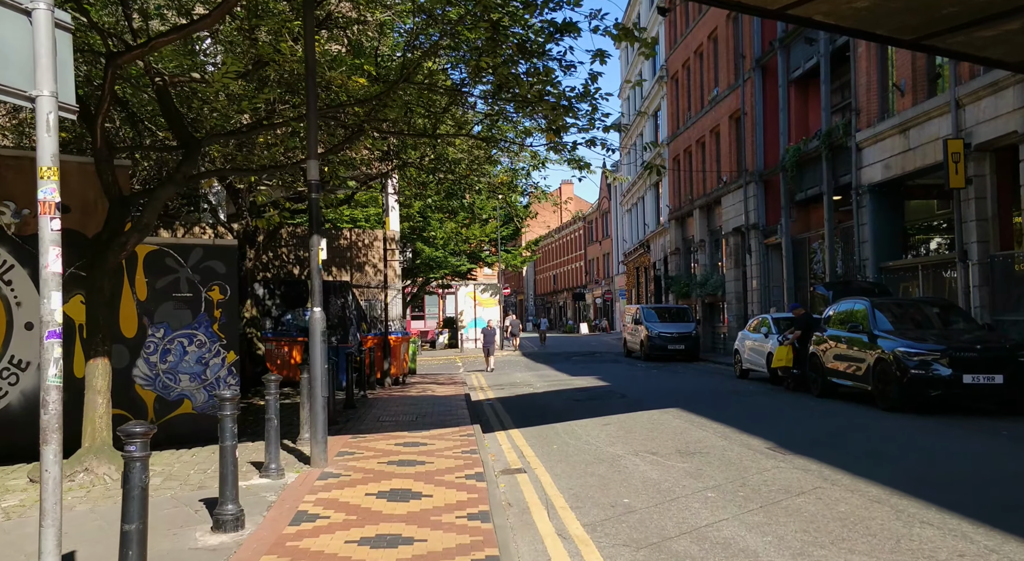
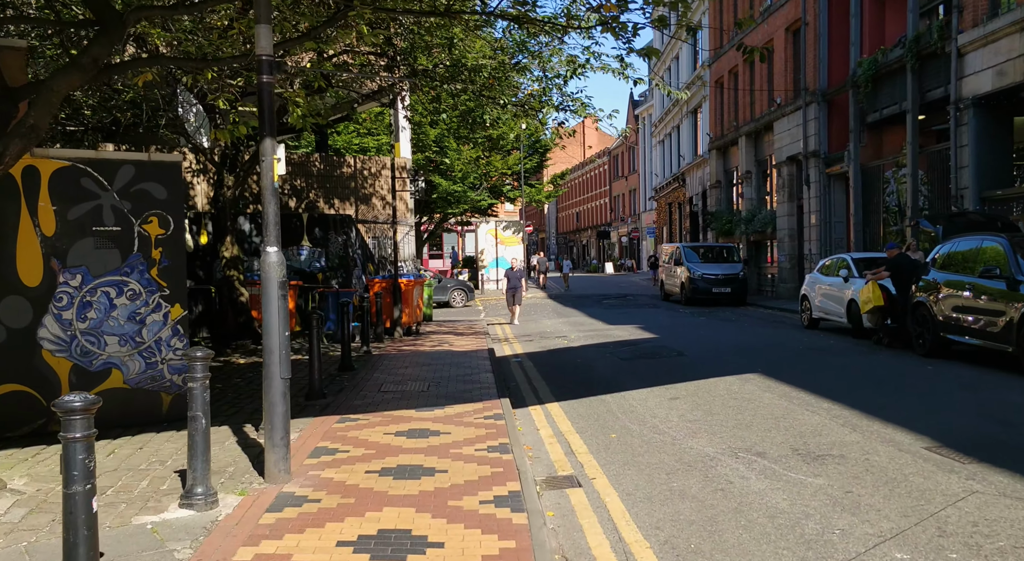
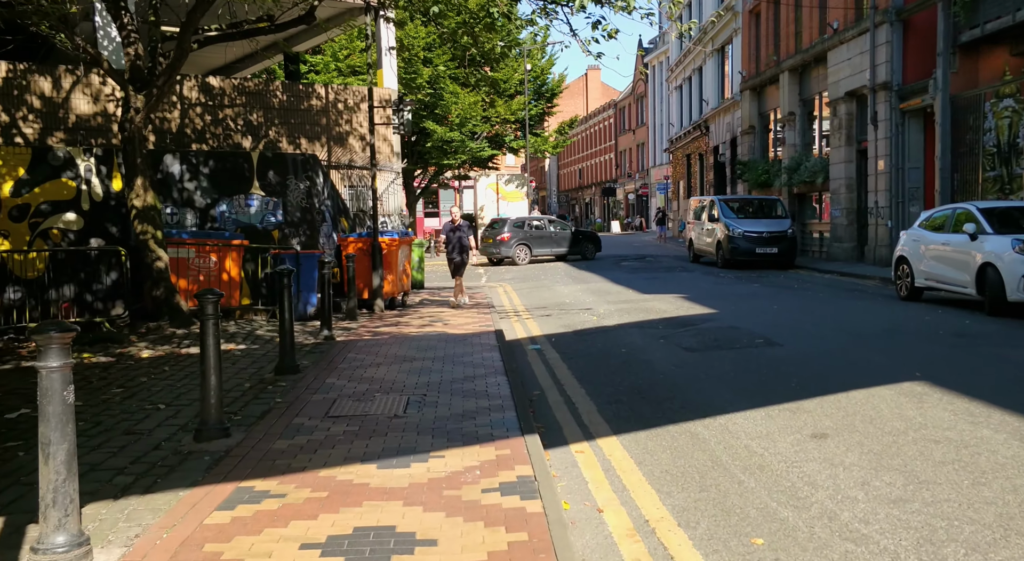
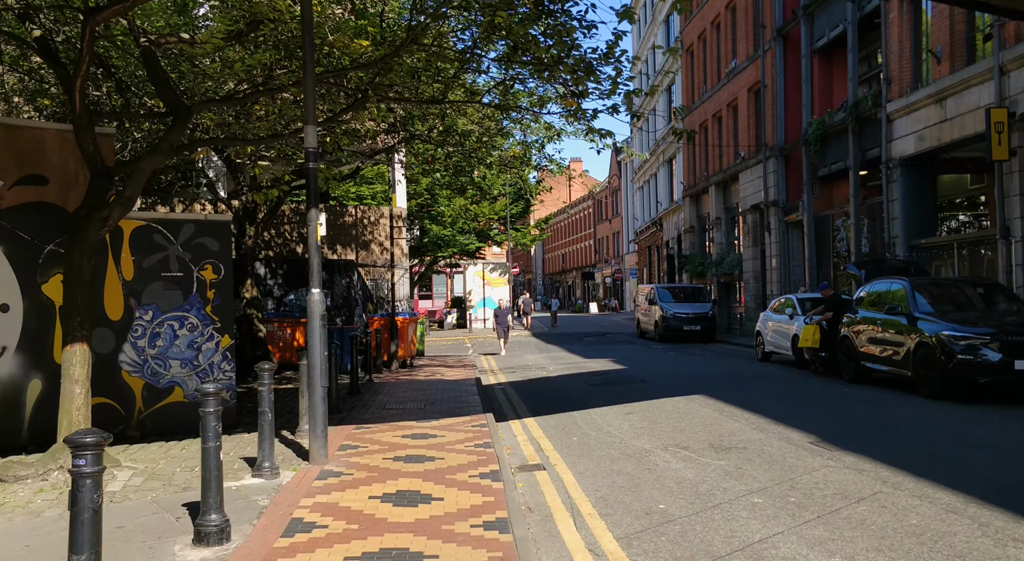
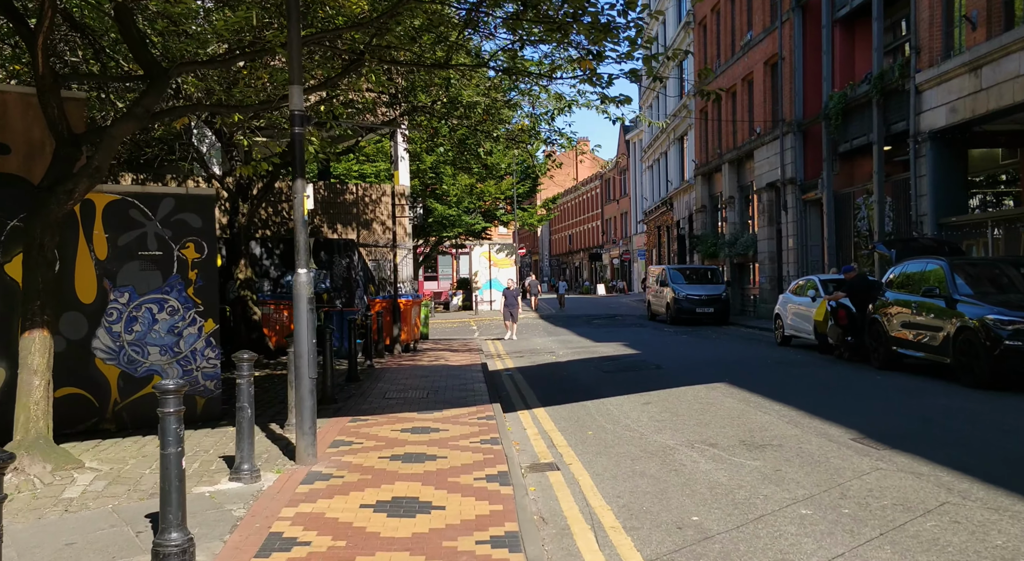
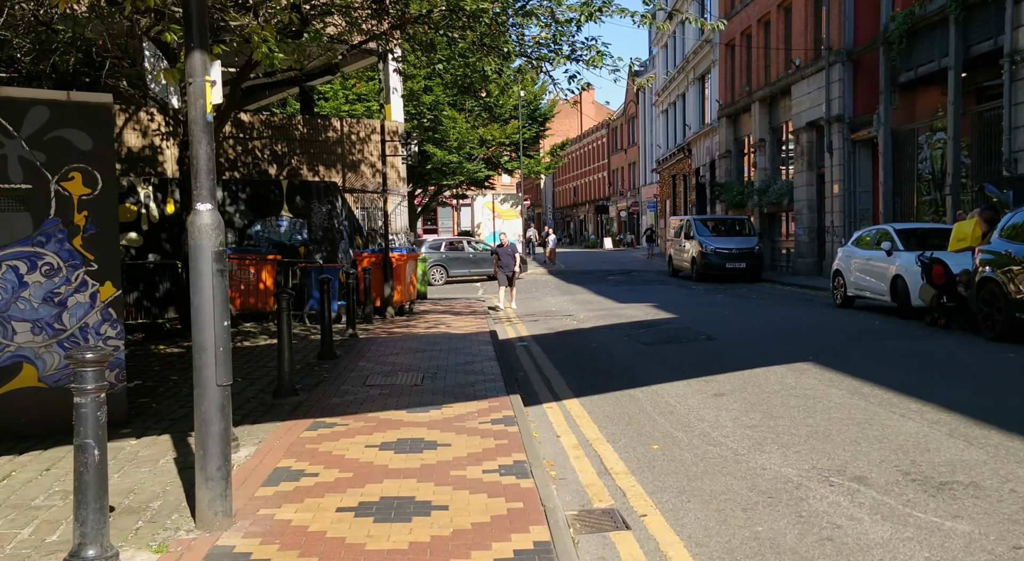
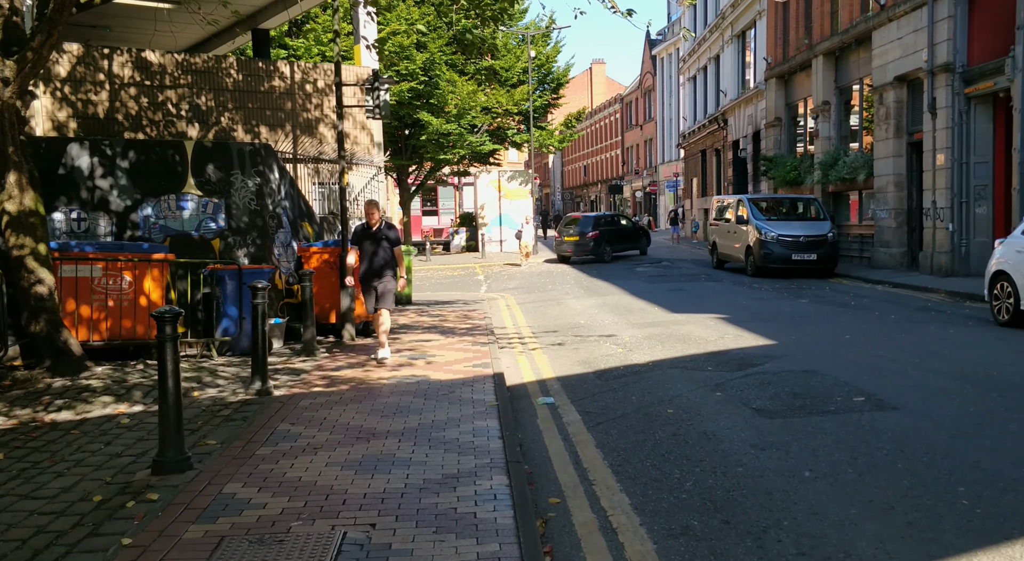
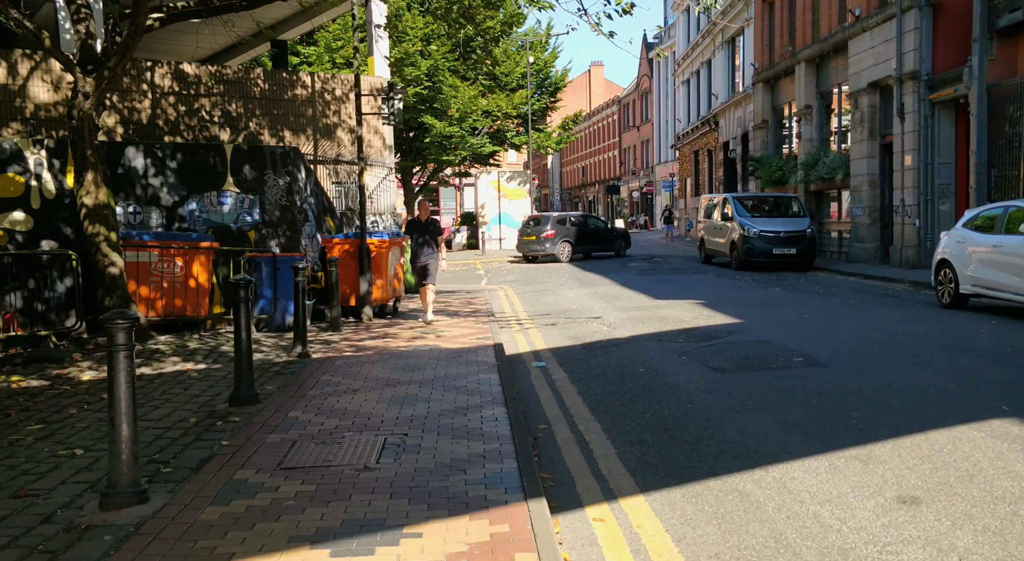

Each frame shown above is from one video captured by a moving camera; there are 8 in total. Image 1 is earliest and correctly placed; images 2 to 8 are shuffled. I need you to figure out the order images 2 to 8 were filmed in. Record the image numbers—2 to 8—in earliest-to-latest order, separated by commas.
4, 5, 2, 6, 3, 8, 7
